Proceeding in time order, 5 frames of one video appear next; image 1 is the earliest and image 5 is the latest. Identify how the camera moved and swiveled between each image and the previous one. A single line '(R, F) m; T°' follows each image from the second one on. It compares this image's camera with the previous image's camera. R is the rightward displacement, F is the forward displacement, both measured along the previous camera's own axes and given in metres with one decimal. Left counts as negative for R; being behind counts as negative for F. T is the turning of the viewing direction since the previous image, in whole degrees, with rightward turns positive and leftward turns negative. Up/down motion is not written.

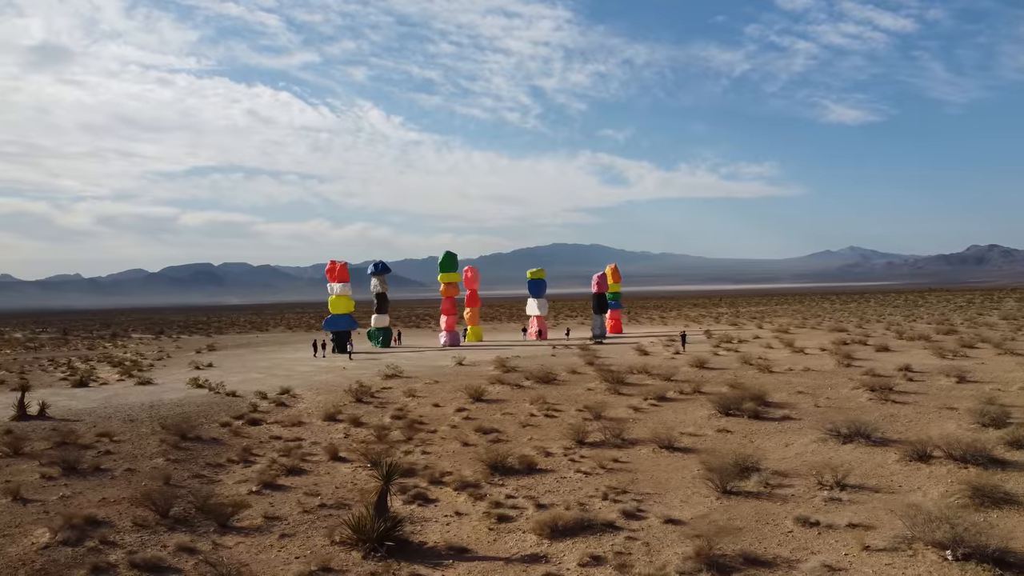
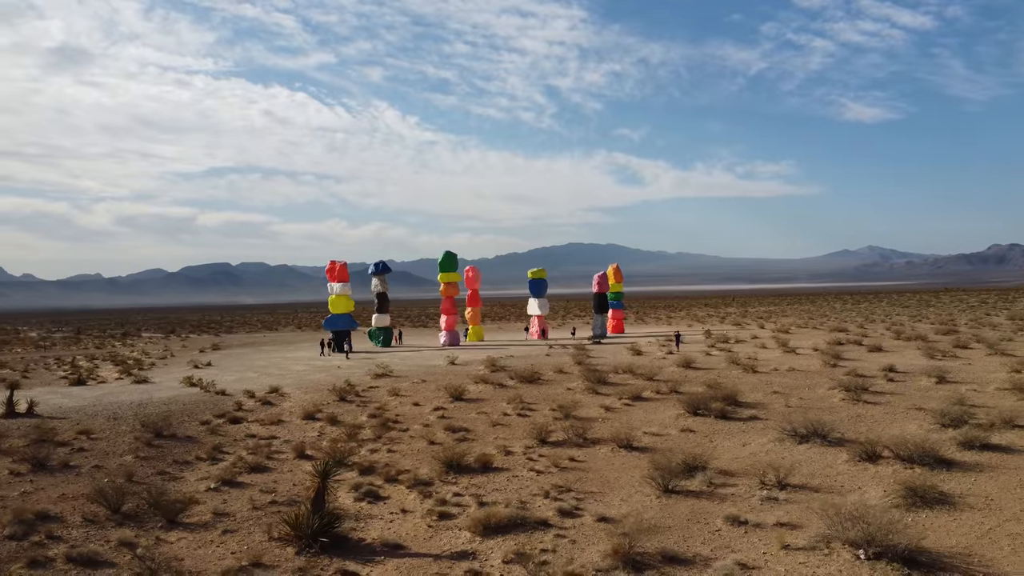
(+1.0, -0.1) m; -1°
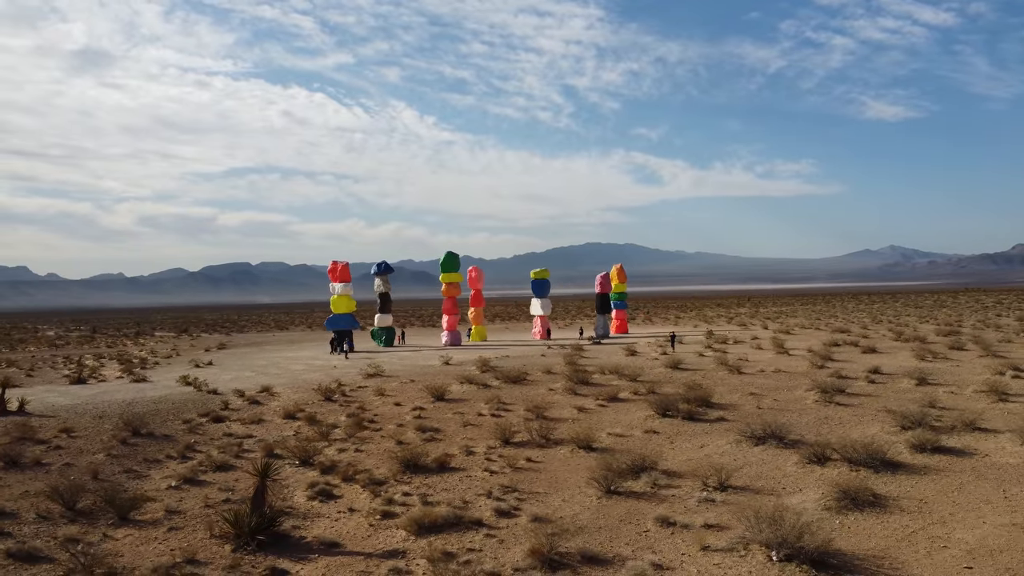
(+1.0, -0.1) m; -1°
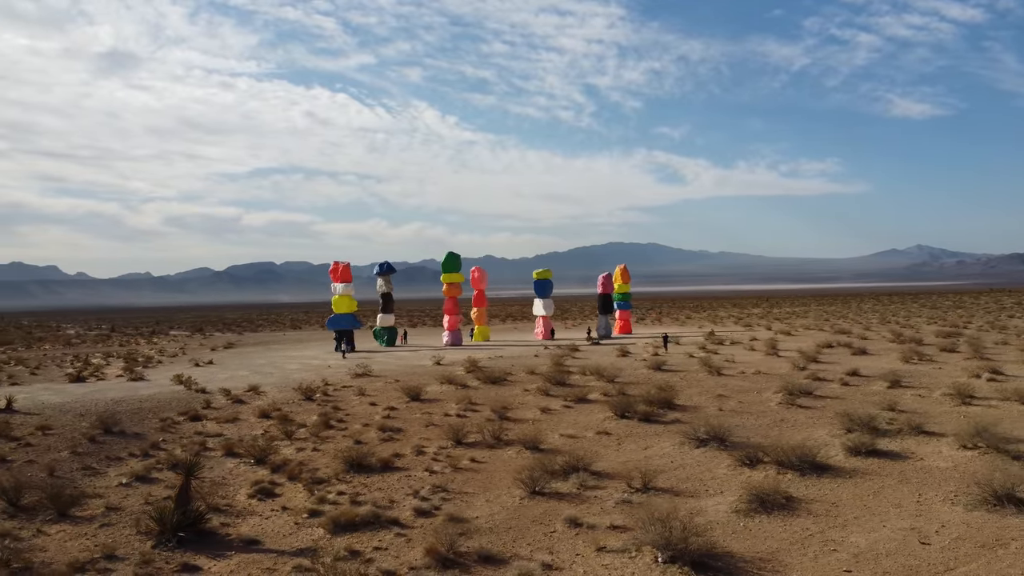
(+1.3, -0.1) m; -1°
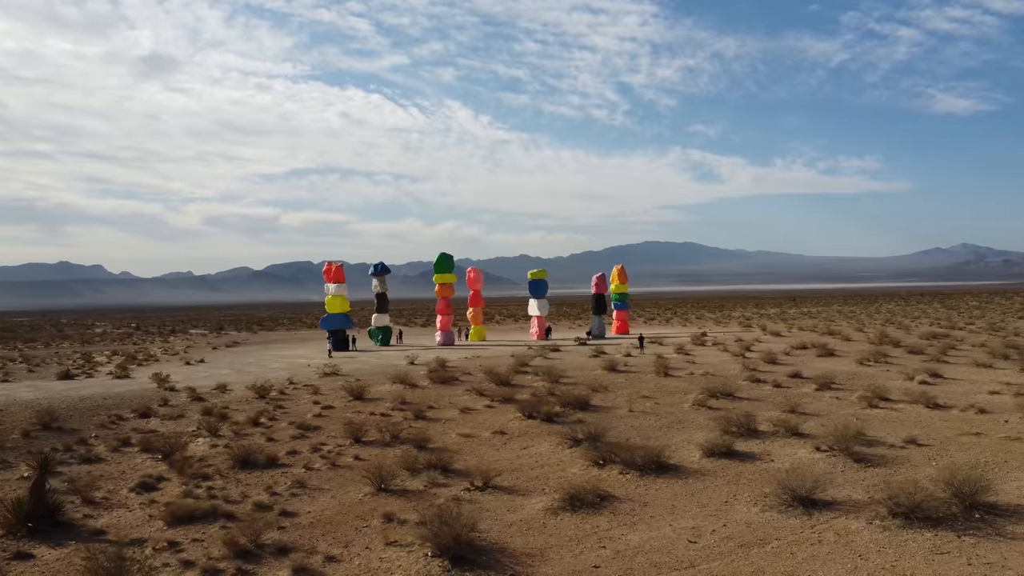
(+2.7, -0.3) m; -2°
